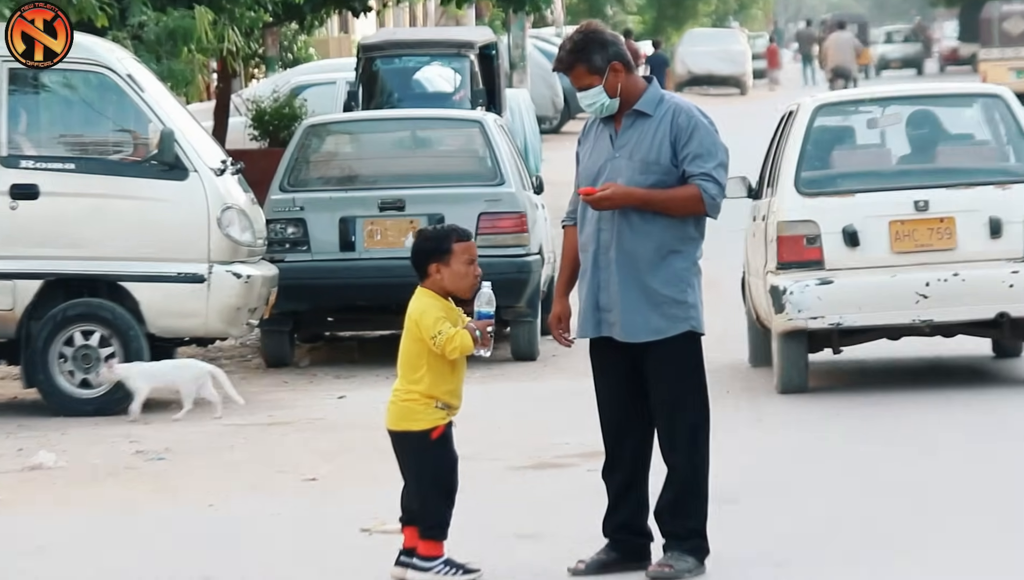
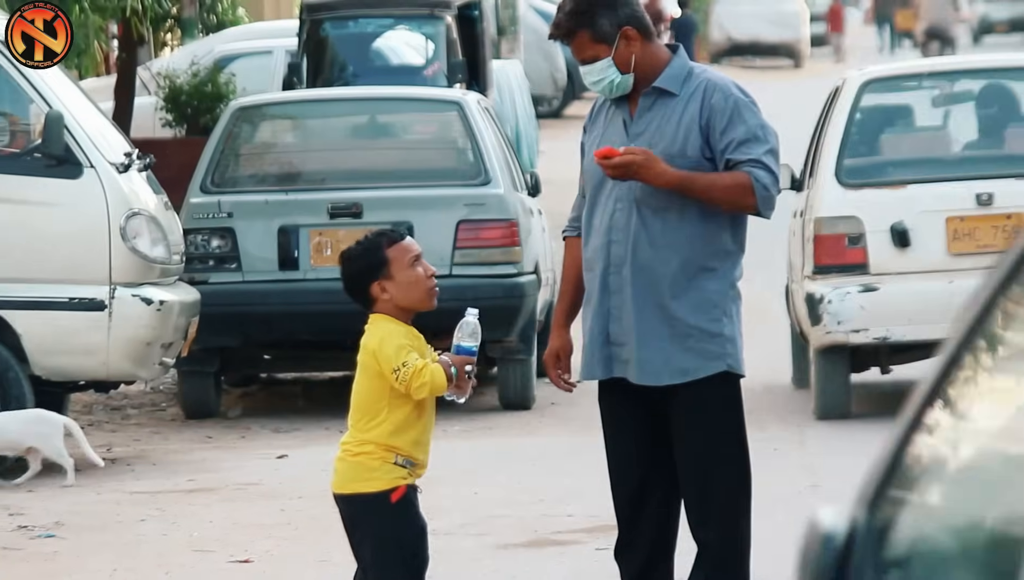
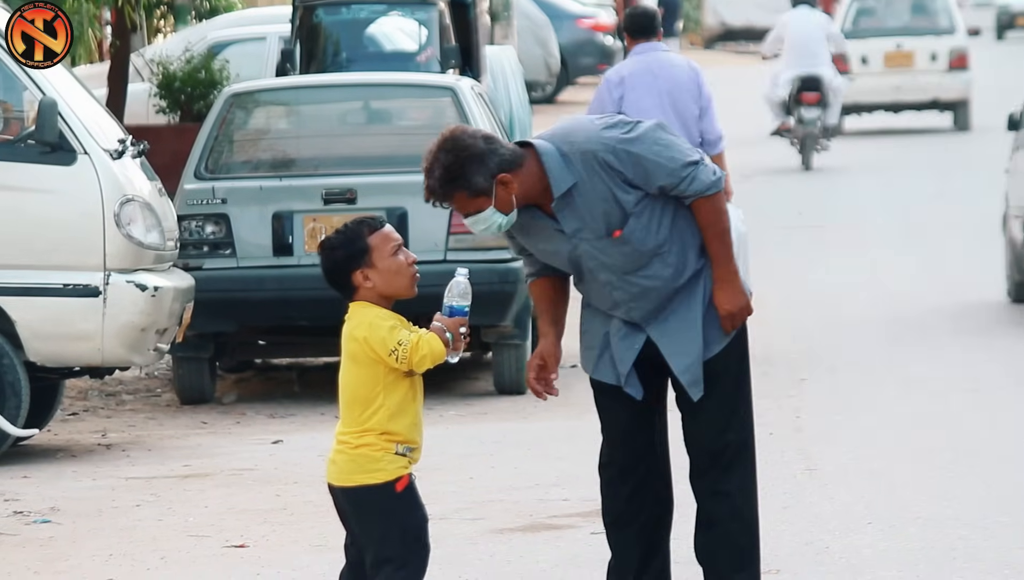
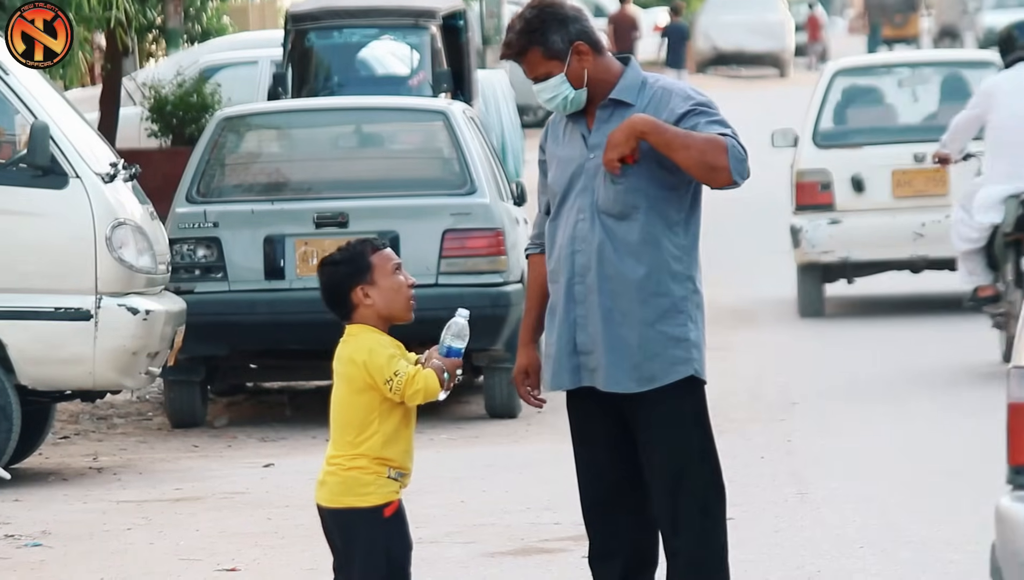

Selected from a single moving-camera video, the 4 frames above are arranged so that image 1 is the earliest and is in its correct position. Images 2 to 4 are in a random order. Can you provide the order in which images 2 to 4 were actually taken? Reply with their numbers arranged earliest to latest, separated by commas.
2, 4, 3
